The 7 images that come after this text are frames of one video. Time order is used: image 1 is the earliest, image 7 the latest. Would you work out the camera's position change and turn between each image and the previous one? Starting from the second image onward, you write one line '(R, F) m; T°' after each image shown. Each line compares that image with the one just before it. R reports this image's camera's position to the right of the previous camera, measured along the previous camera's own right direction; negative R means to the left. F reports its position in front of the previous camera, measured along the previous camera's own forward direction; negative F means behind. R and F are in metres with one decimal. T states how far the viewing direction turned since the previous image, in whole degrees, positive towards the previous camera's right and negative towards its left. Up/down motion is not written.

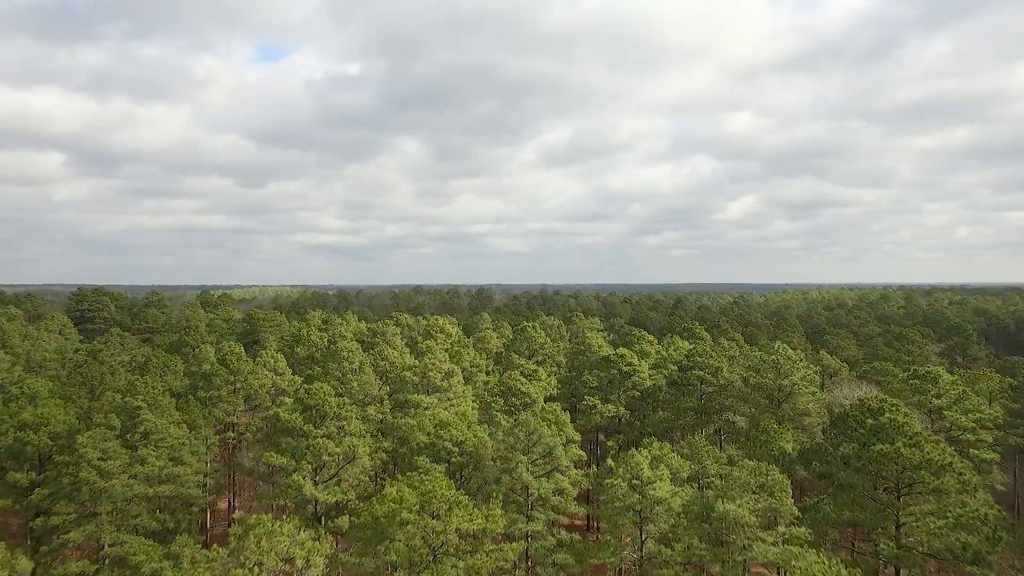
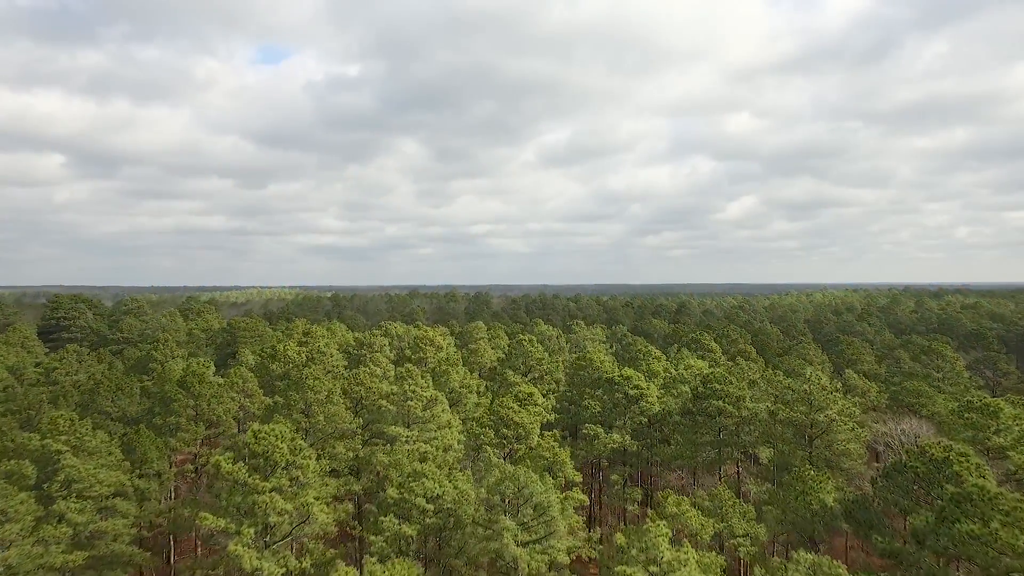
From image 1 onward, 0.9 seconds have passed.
(+0.5, +4.6) m; 0°
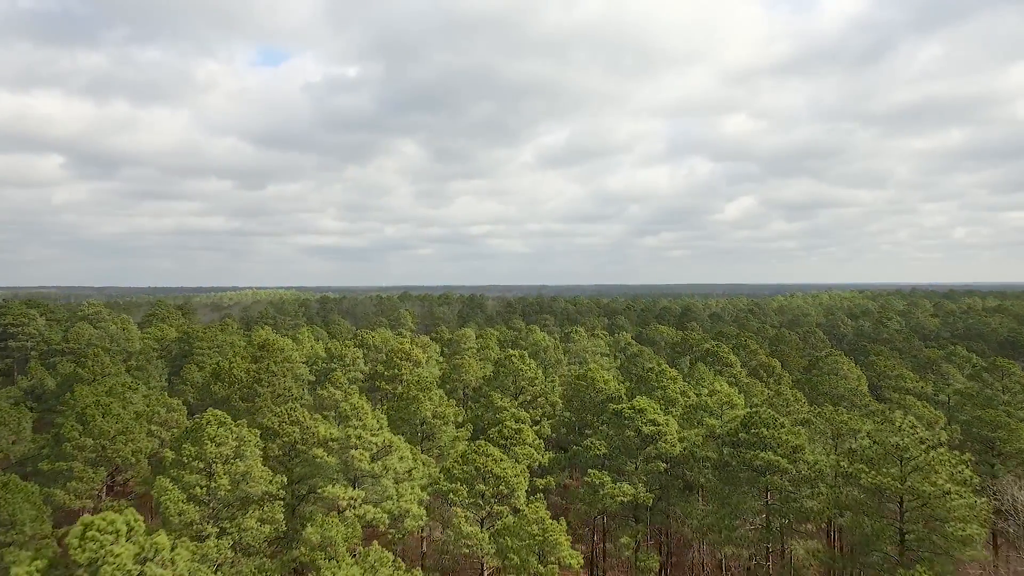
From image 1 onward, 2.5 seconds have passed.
(+0.8, +8.2) m; 0°
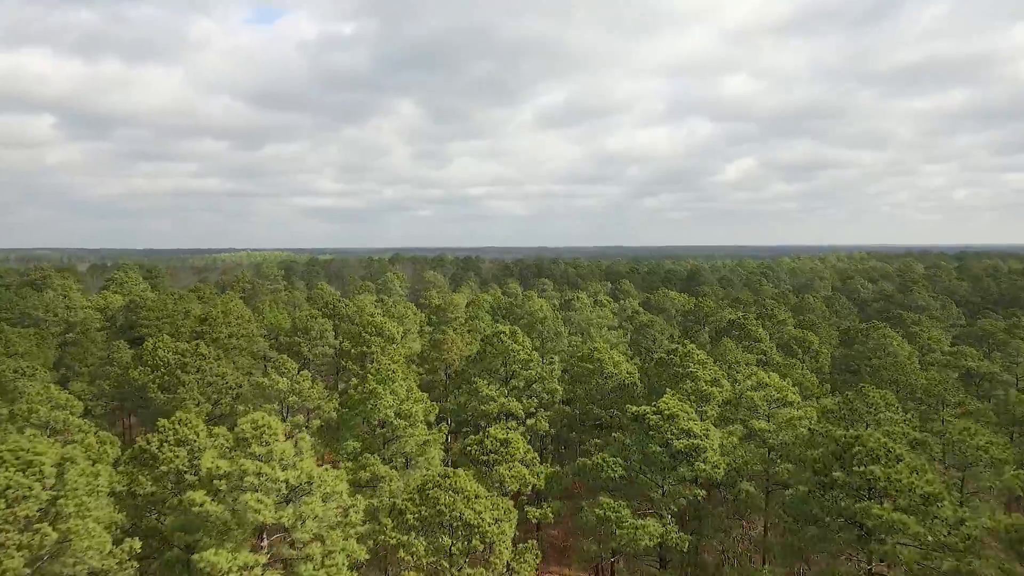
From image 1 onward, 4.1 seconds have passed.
(+0.6, +8.7) m; 0°
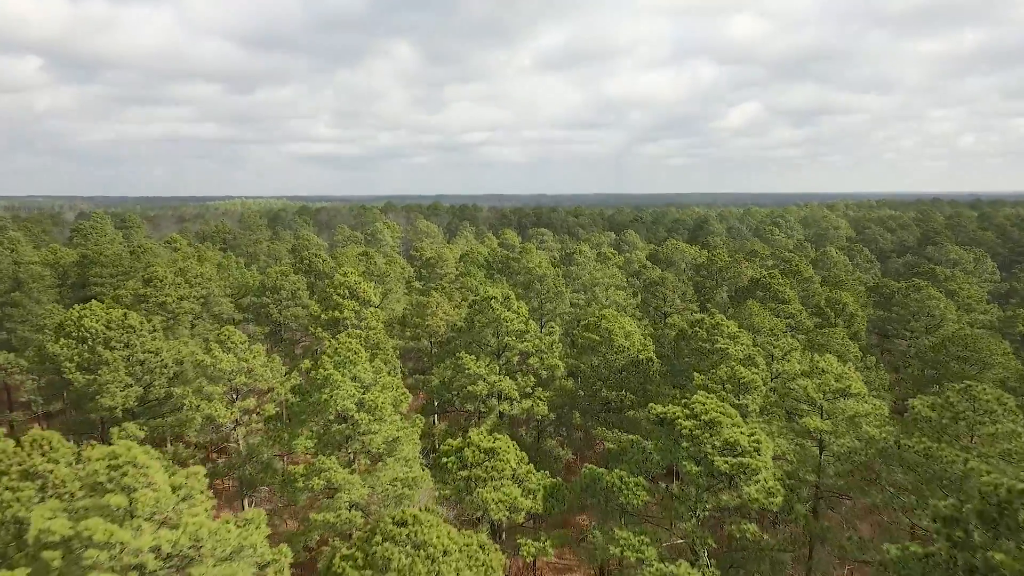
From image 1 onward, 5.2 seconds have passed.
(+0.3, +6.1) m; 0°
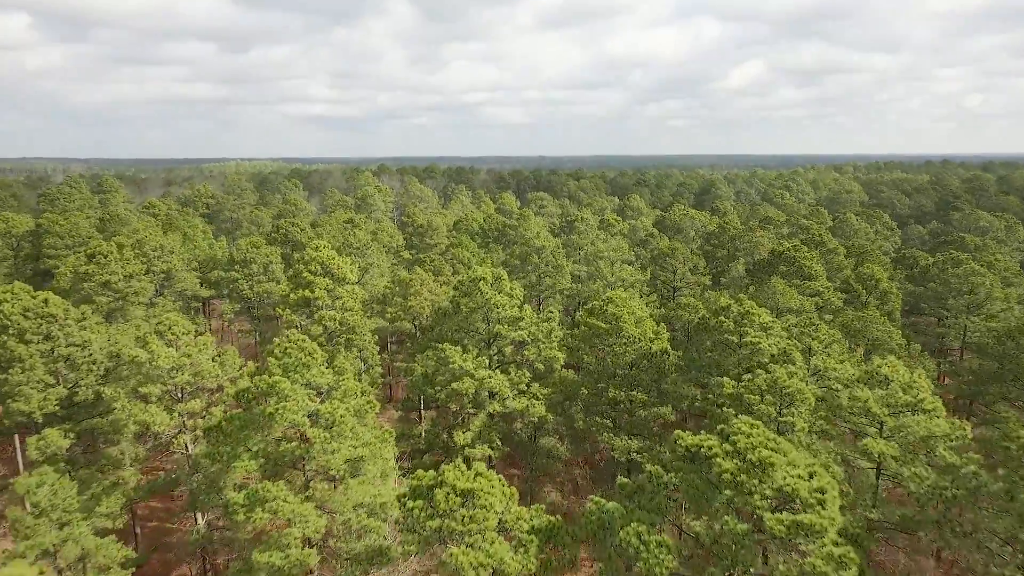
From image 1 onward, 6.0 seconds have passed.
(+0.3, +4.5) m; 0°
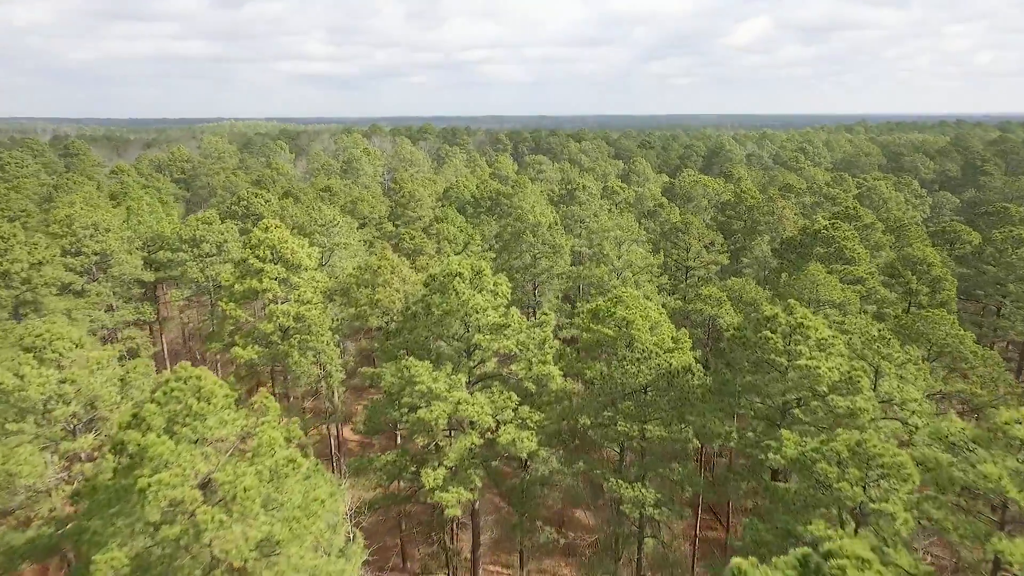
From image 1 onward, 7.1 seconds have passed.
(+0.6, +5.7) m; 0°
